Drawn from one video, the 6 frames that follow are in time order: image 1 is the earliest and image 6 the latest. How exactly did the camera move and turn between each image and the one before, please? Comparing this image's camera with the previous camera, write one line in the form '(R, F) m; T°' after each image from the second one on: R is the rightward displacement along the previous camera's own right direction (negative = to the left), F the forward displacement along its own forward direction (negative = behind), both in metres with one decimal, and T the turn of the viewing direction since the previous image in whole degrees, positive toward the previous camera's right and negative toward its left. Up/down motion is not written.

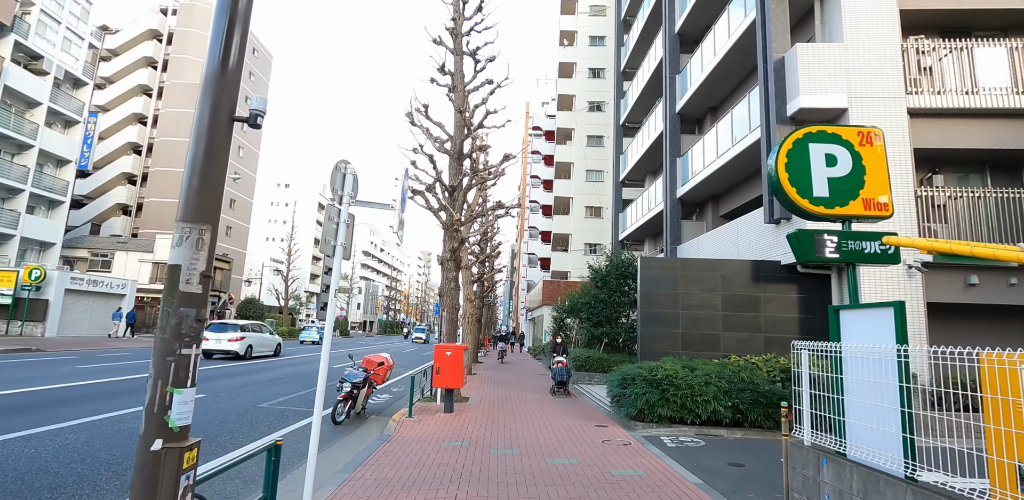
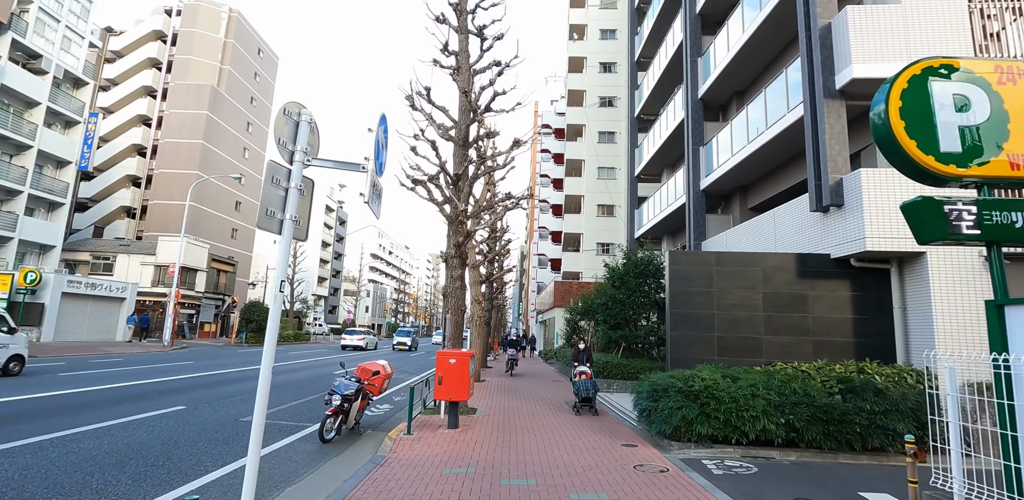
(-0.1, +1.1) m; -1°
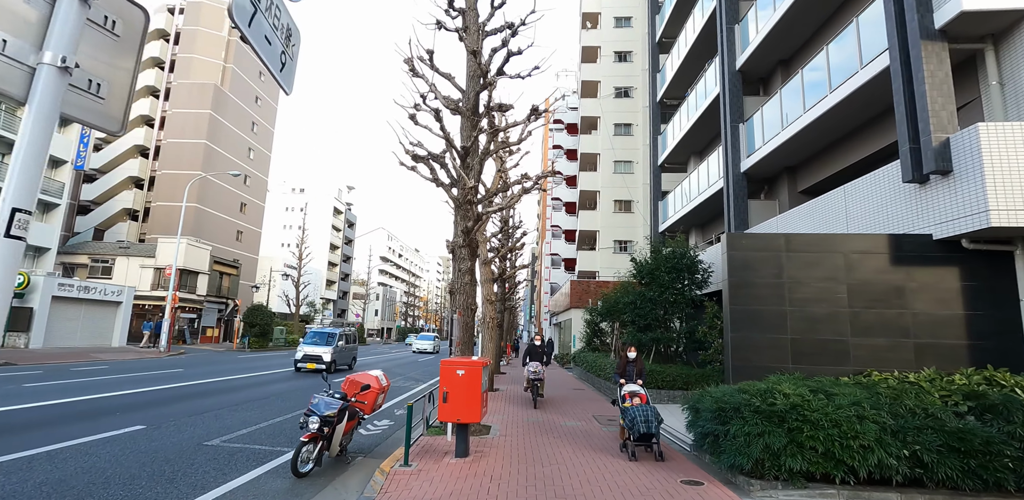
(-0.2, +1.6) m; -1°
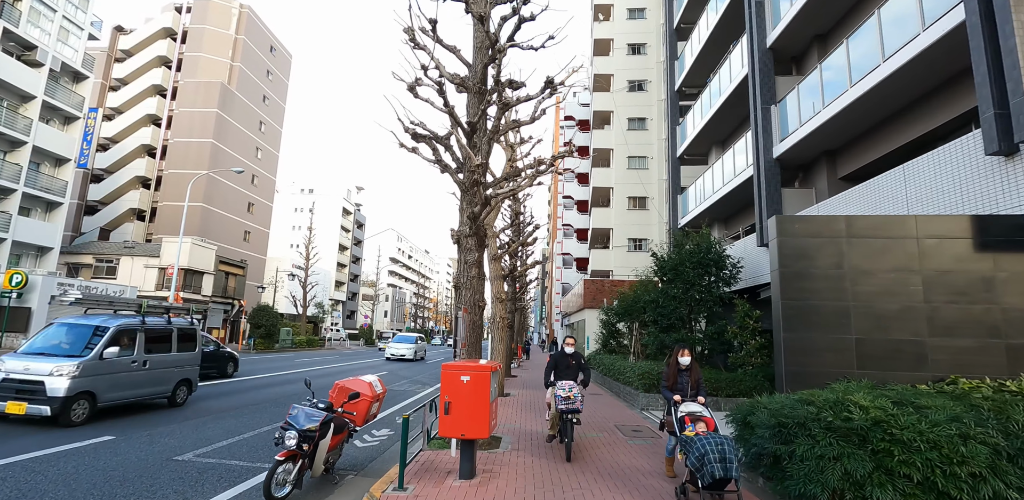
(0.0, +1.0) m; -1°
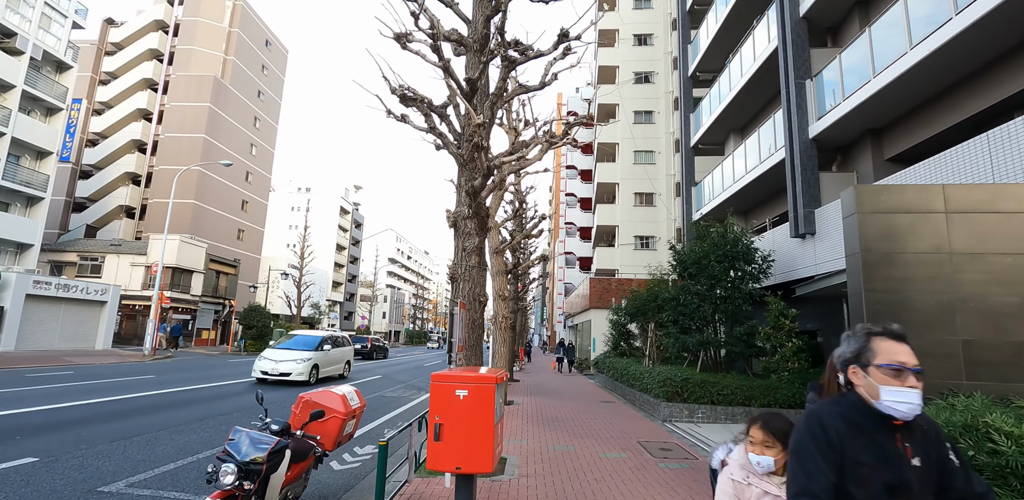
(-0.1, +1.3) m; 0°
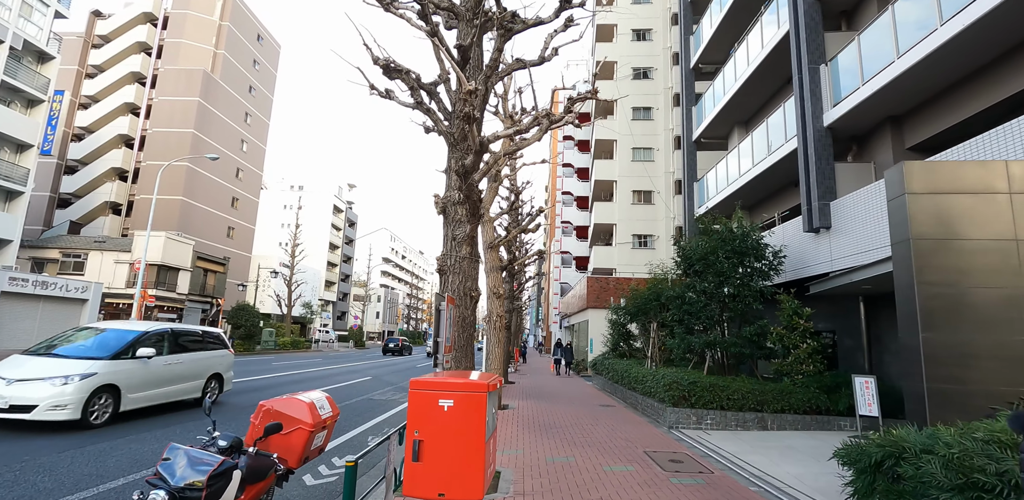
(0.0, +0.7) m; +1°
